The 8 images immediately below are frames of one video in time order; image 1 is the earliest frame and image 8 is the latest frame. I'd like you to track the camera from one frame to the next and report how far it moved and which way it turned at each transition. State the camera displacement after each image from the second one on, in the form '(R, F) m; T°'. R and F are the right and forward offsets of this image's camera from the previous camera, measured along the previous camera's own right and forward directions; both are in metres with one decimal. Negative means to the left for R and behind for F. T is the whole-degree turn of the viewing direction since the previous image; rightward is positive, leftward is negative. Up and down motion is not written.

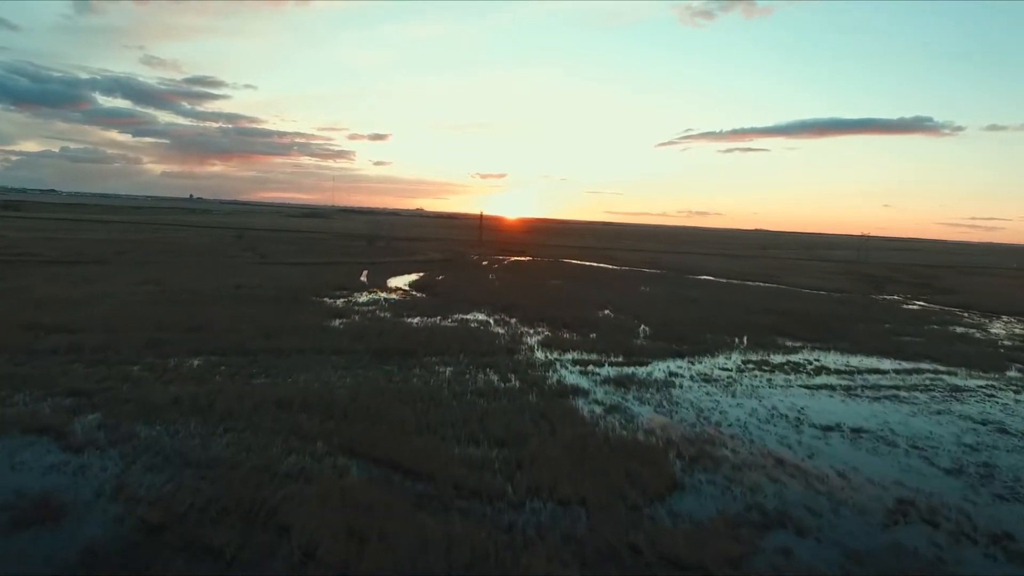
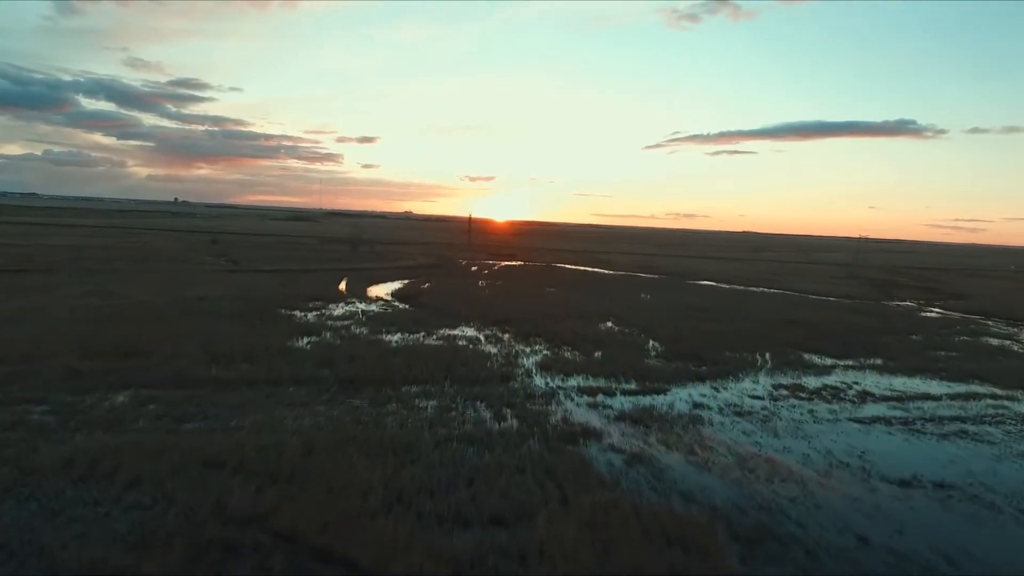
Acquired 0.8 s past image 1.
(-0.1, +3.0) m; +1°
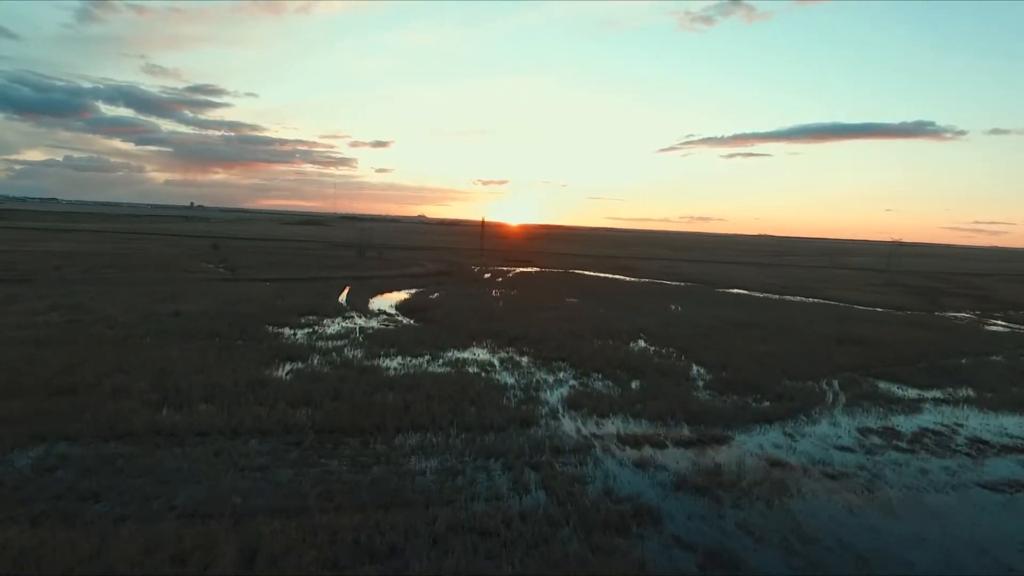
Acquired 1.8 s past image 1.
(-0.2, +3.5) m; -1°
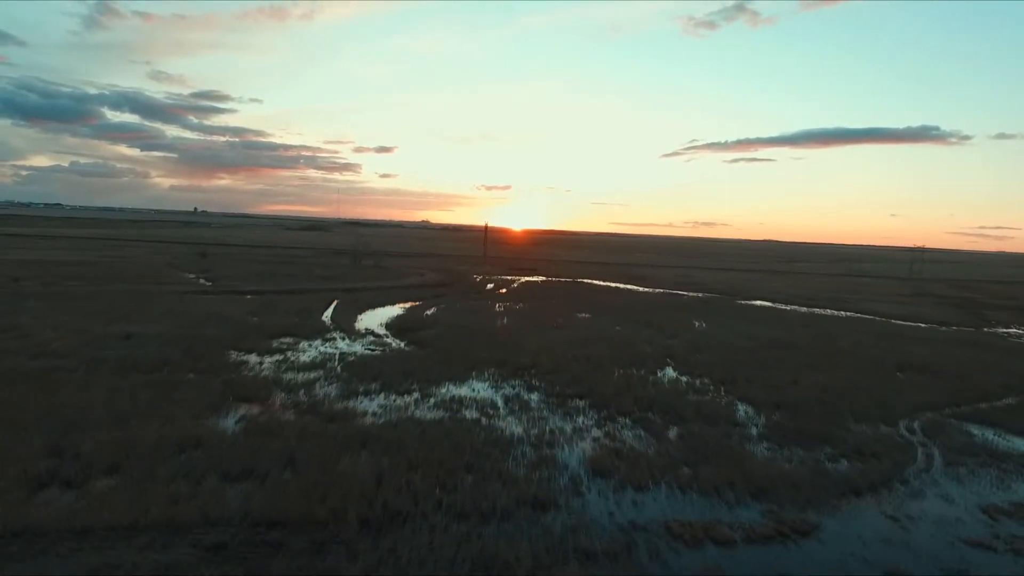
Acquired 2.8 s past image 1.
(-0.1, +3.6) m; 0°
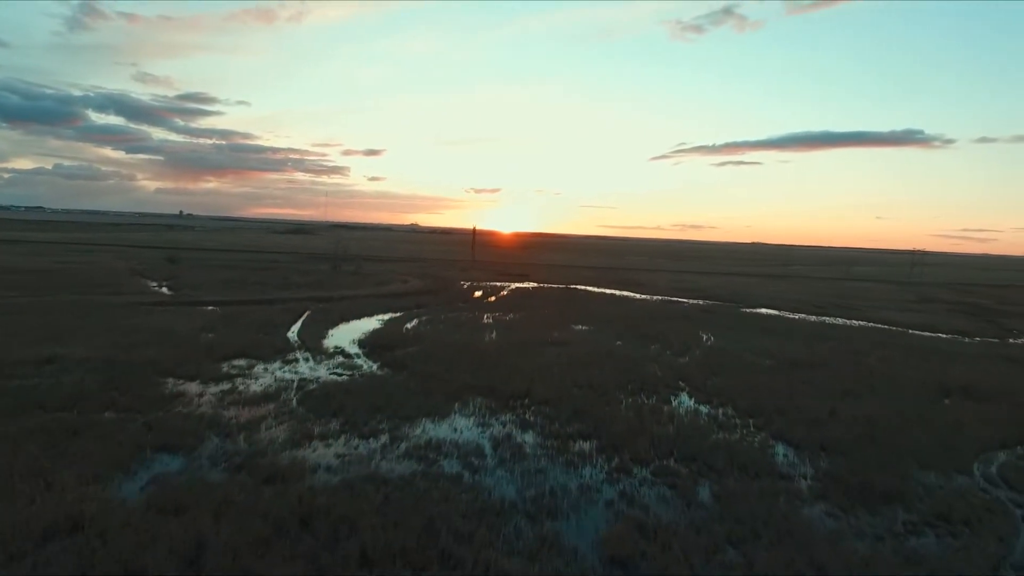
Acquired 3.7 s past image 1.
(0.0, +3.1) m; +1°
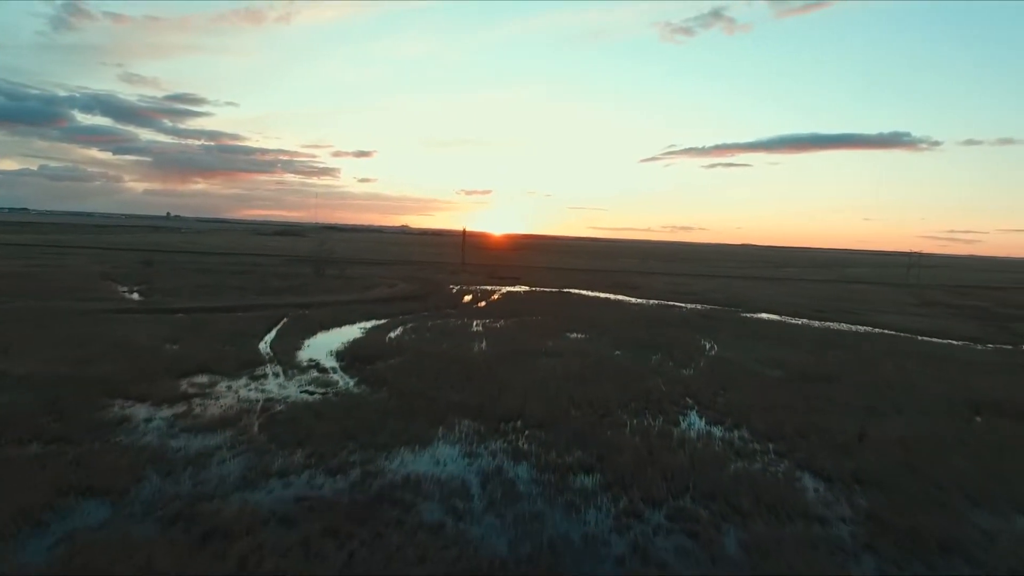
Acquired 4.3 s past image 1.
(0.0, +1.9) m; +1°
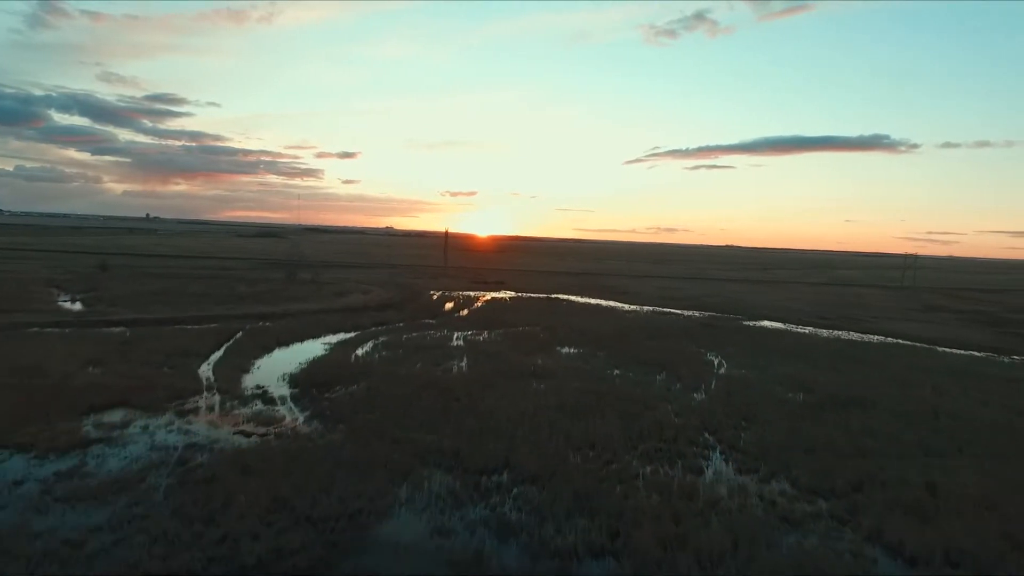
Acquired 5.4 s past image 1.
(0.0, +3.2) m; +1°
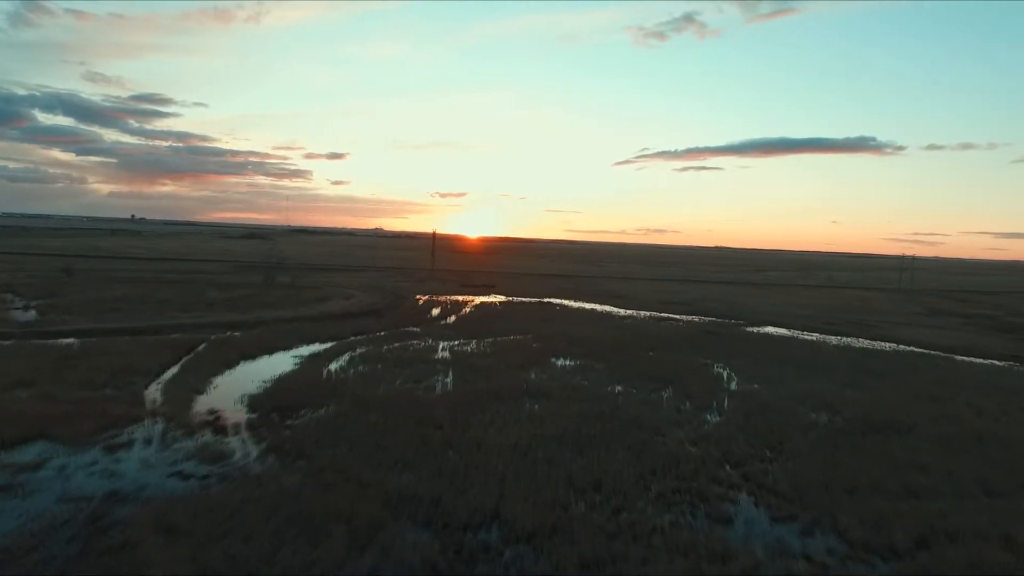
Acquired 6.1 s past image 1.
(0.0, +2.2) m; +1°
